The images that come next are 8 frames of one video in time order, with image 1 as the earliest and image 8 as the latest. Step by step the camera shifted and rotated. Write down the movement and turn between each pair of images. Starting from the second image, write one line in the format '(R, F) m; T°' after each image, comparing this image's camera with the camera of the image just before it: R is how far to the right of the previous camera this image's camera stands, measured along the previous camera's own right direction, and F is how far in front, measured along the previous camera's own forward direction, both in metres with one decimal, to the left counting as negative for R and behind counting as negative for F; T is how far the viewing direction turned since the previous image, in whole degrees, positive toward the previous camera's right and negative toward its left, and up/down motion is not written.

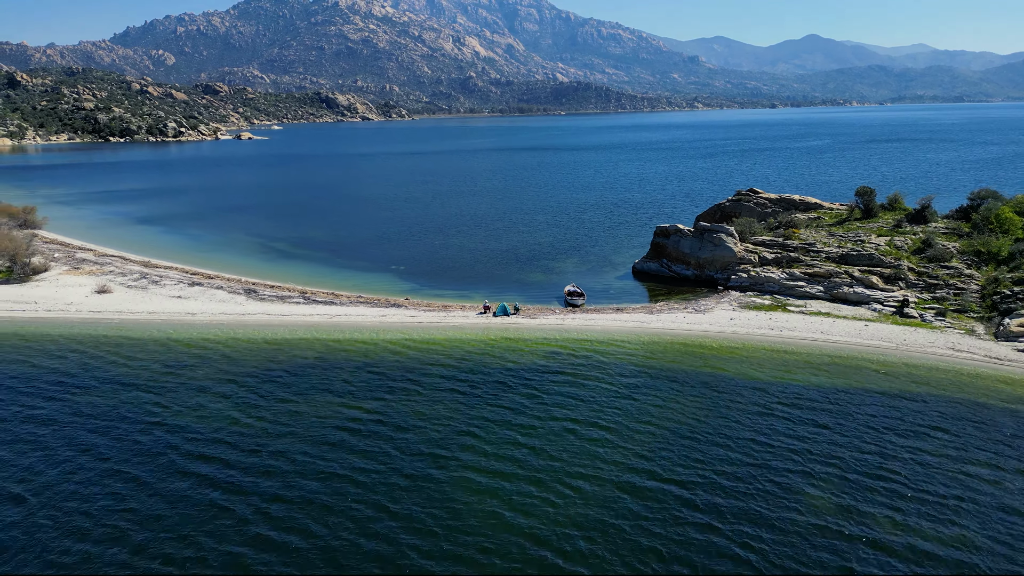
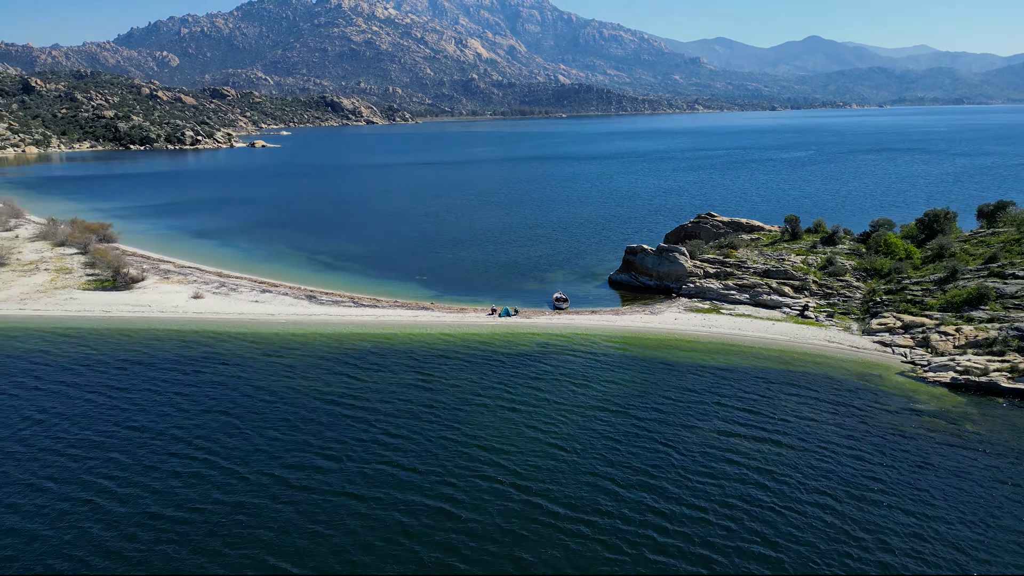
(0.0, -4.0) m; 0°
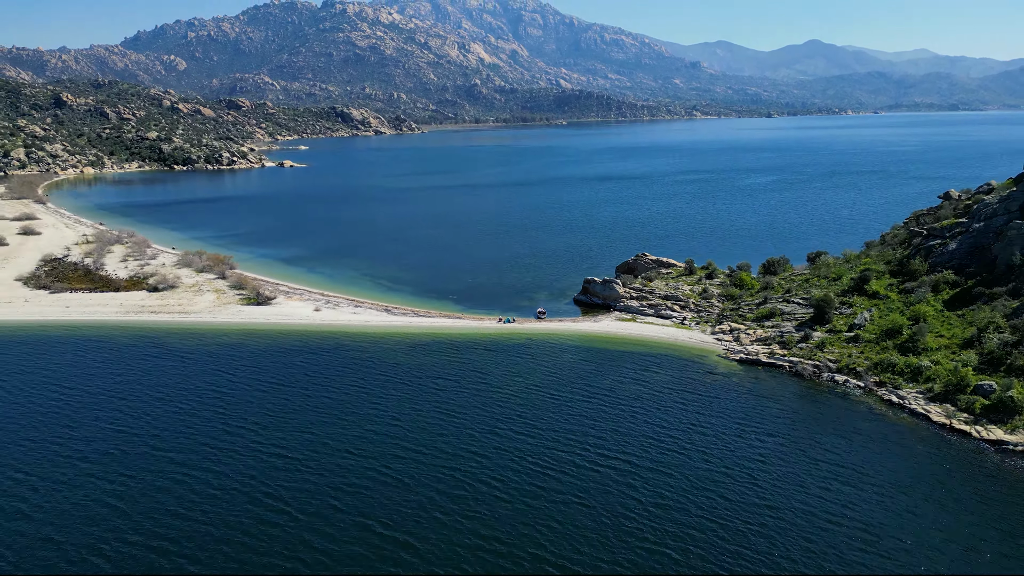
(+0.1, -11.0) m; 0°
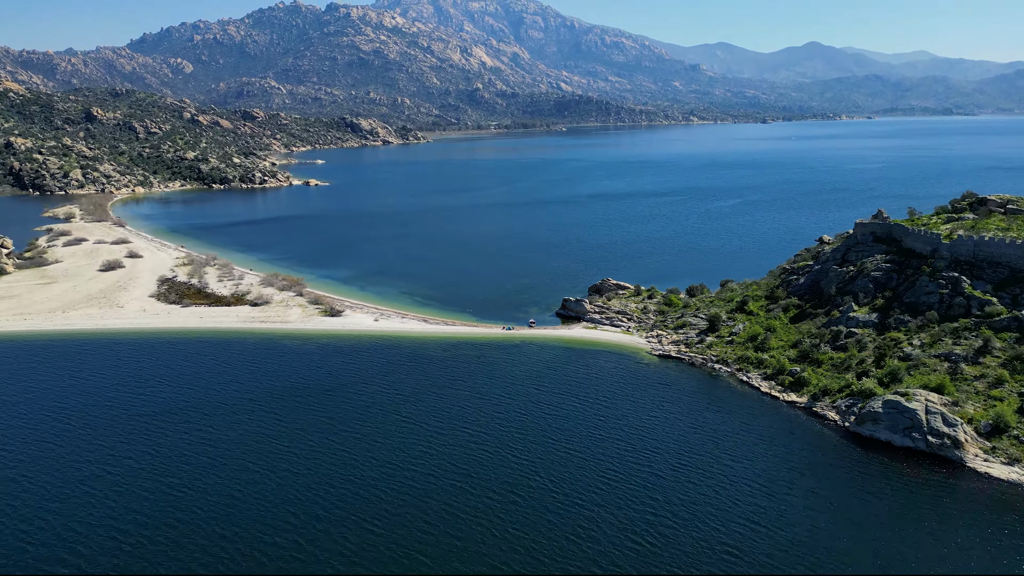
(+0.1, -12.5) m; 0°
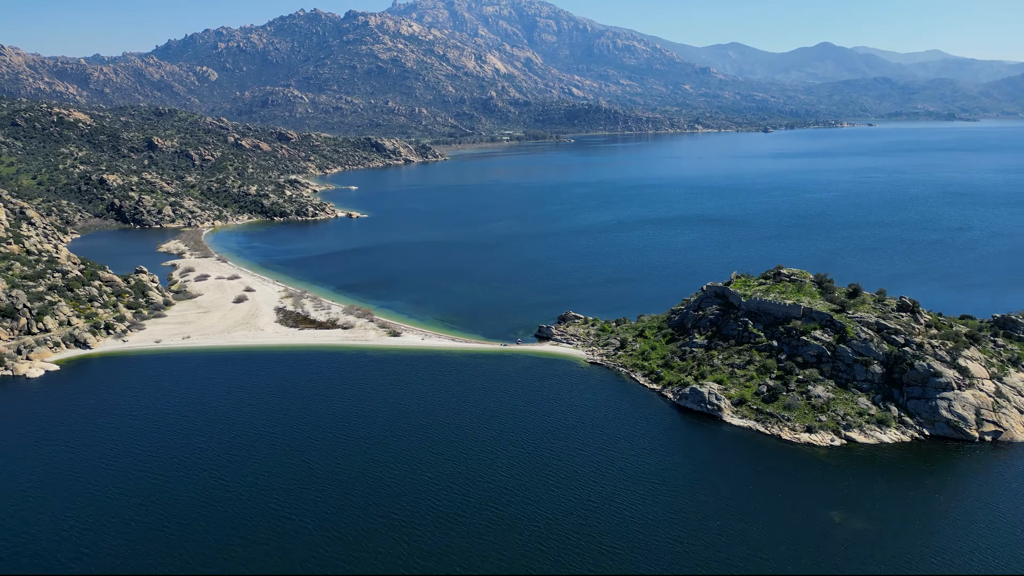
(+1.8, -25.3) m; -1°
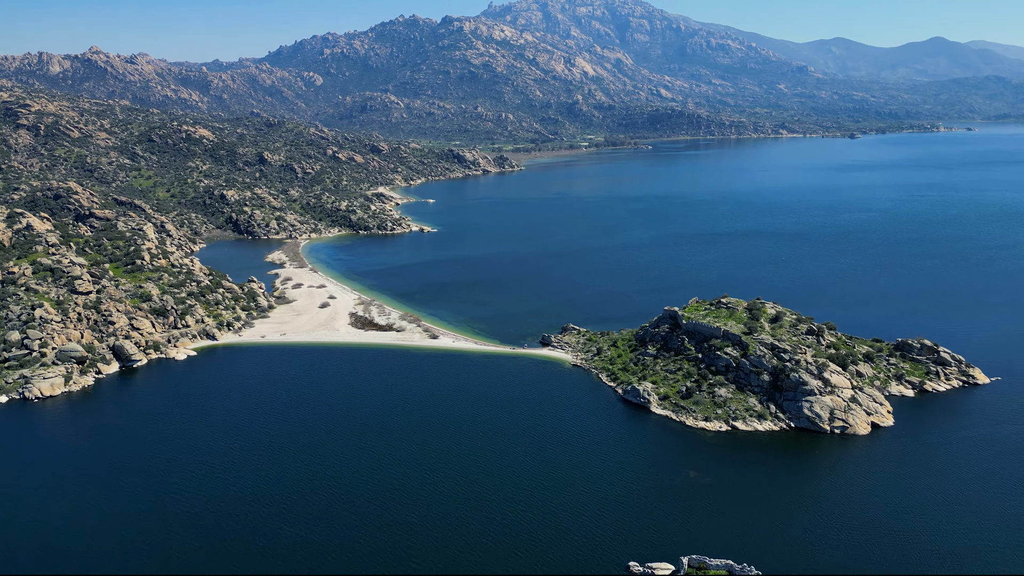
(+9.7, -19.8) m; -7°
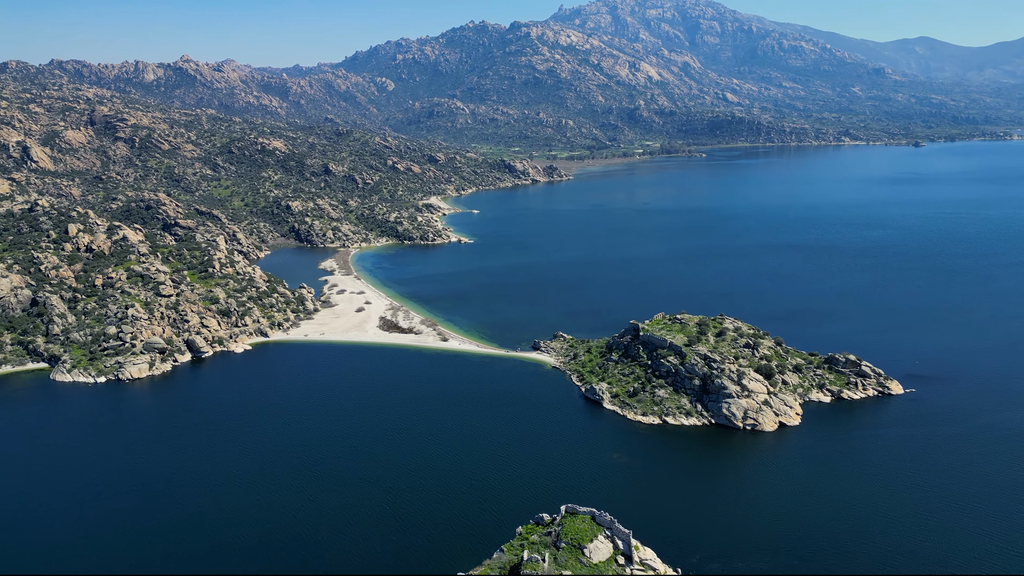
(+10.2, -15.7) m; -5°
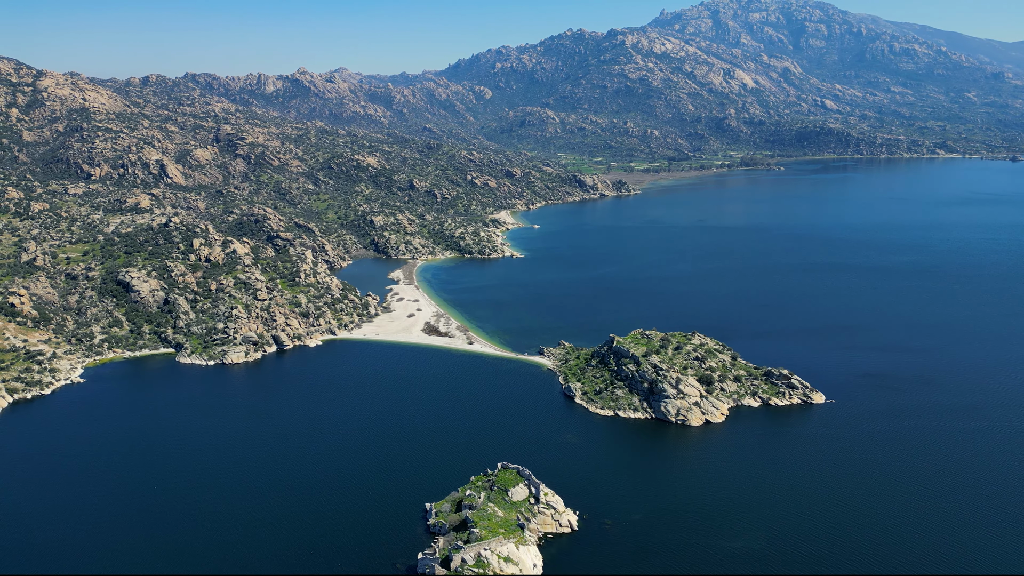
(+15.2, -23.6) m; -8°
